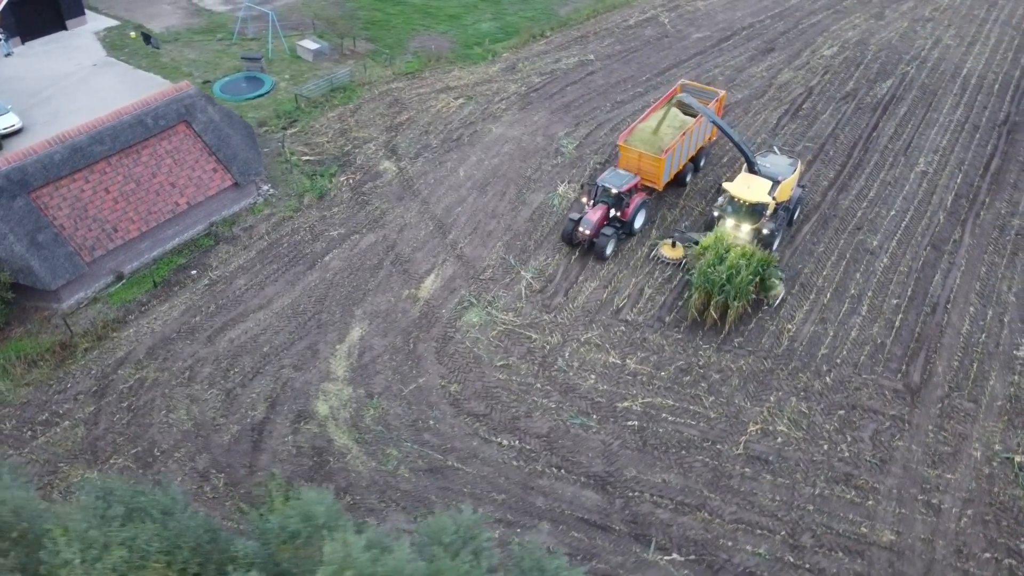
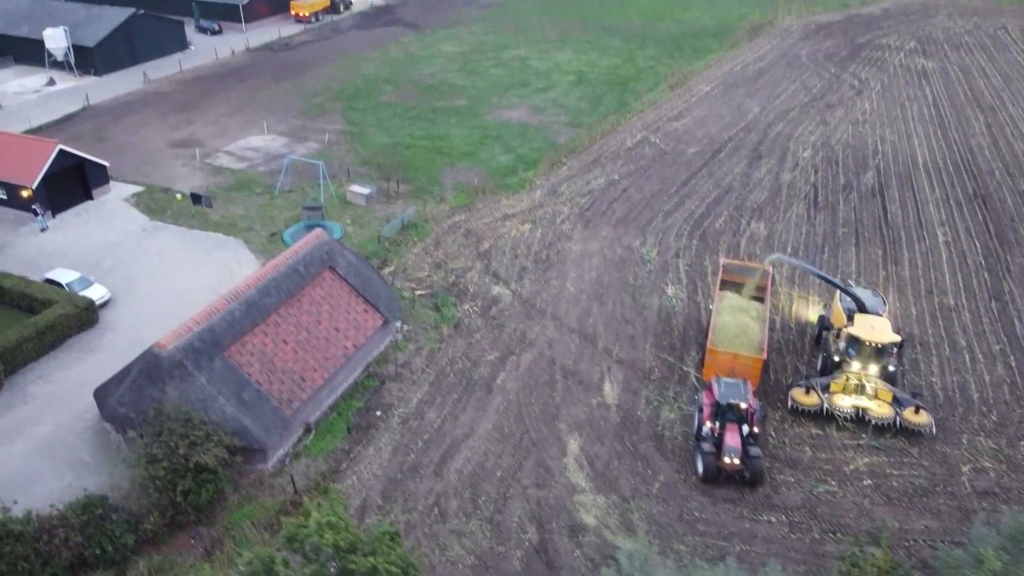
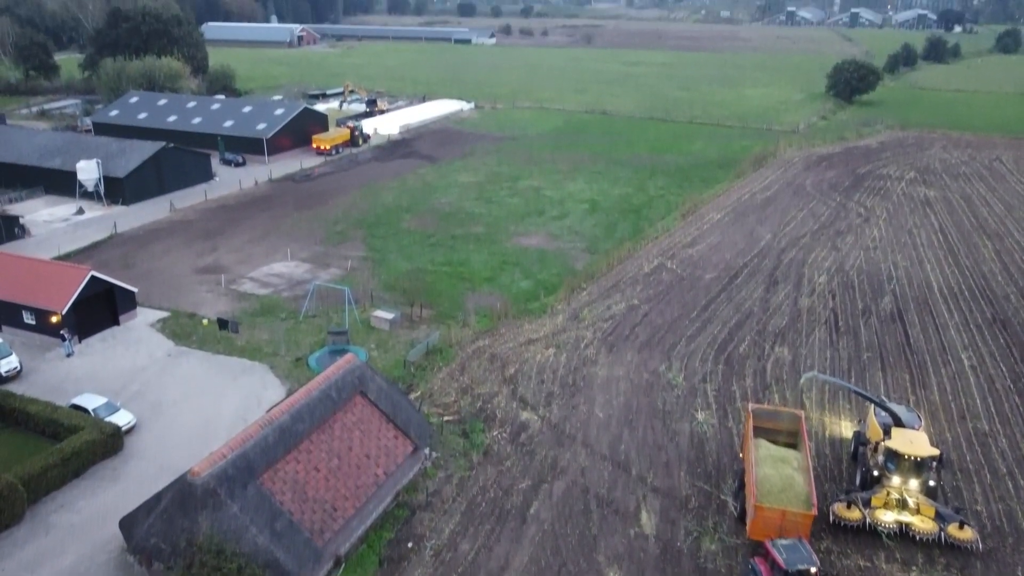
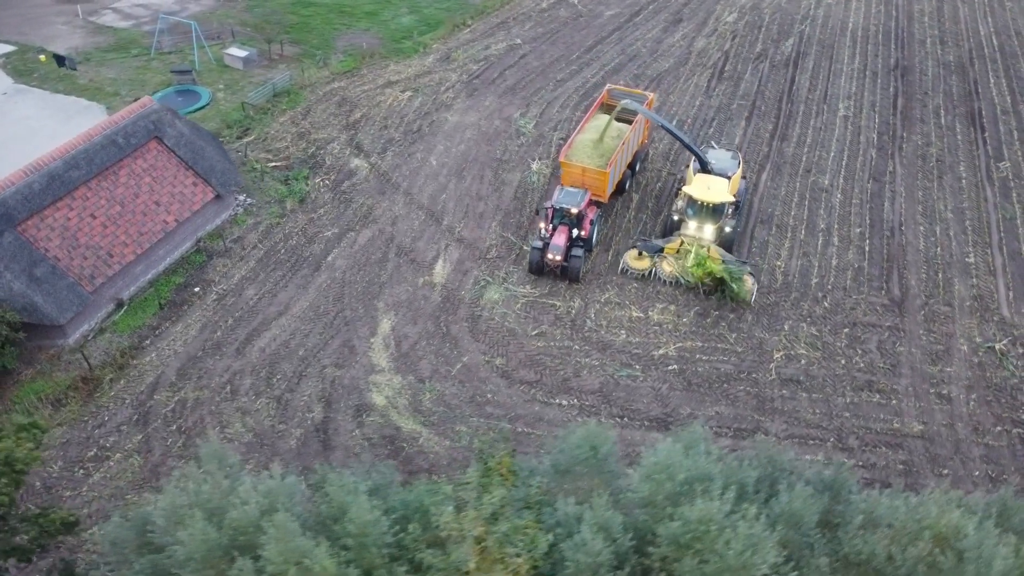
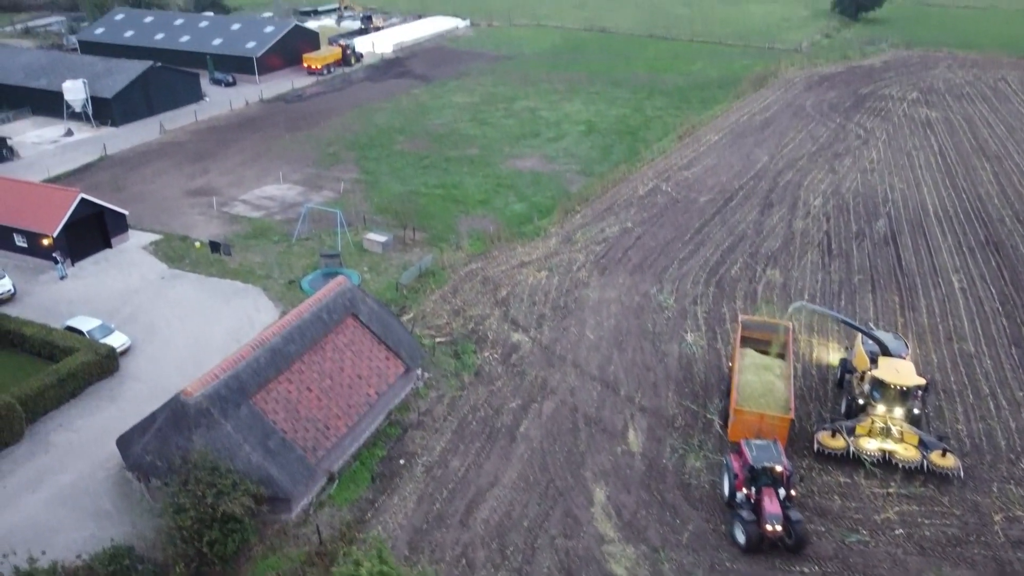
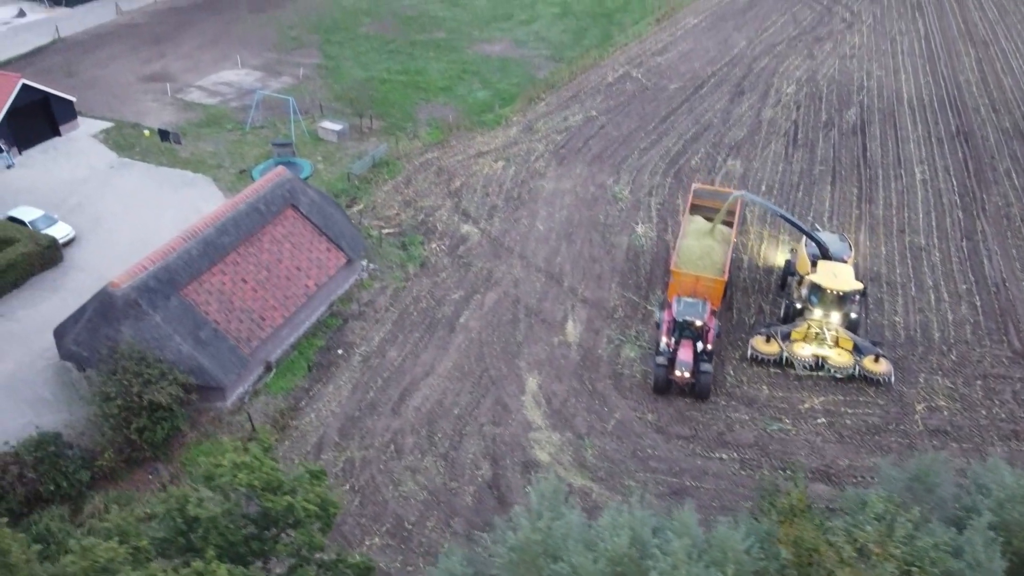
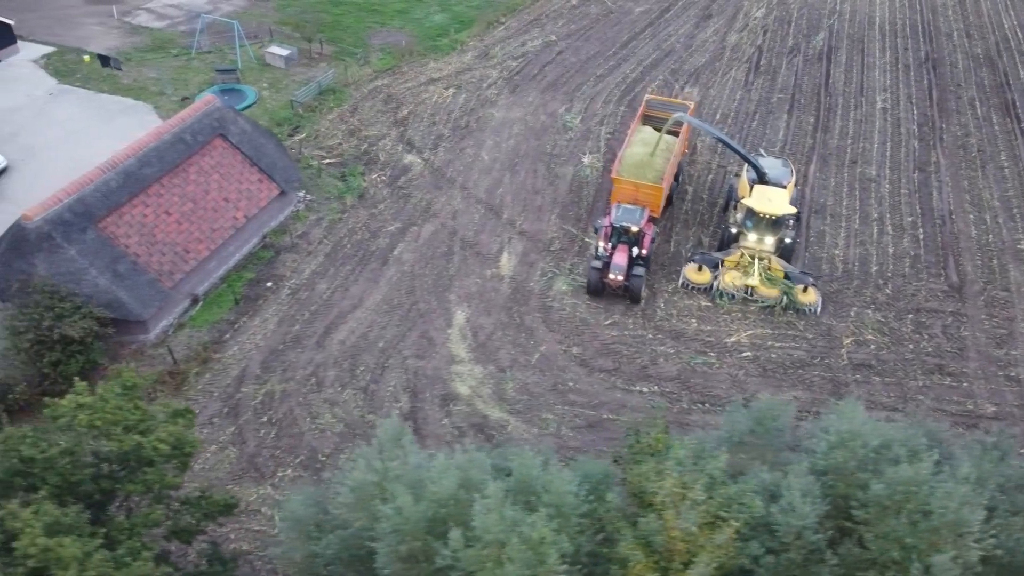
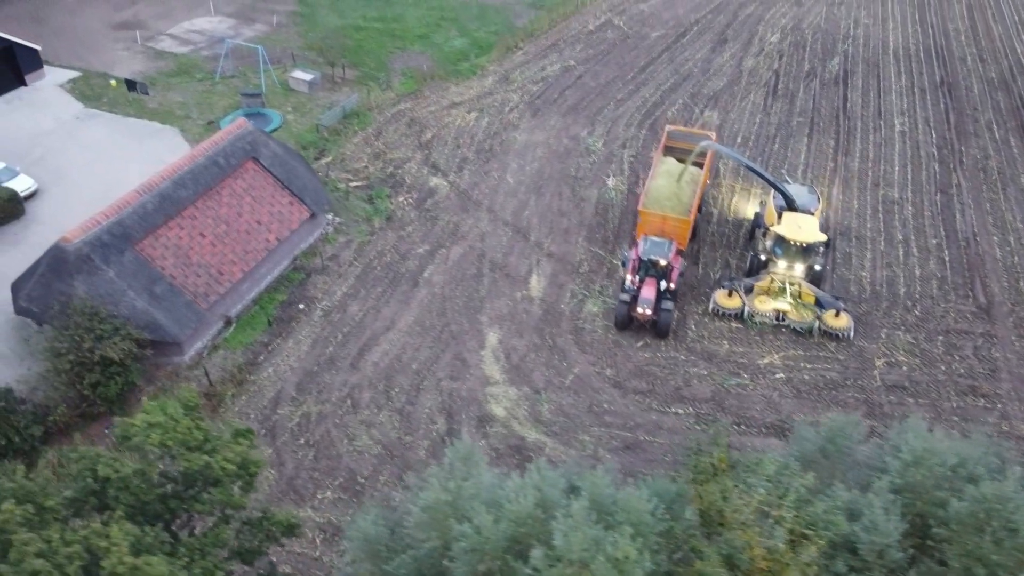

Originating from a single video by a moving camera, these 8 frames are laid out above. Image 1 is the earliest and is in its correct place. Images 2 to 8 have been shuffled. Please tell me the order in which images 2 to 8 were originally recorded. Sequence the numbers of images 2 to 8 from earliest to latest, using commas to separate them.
4, 7, 8, 6, 2, 5, 3
